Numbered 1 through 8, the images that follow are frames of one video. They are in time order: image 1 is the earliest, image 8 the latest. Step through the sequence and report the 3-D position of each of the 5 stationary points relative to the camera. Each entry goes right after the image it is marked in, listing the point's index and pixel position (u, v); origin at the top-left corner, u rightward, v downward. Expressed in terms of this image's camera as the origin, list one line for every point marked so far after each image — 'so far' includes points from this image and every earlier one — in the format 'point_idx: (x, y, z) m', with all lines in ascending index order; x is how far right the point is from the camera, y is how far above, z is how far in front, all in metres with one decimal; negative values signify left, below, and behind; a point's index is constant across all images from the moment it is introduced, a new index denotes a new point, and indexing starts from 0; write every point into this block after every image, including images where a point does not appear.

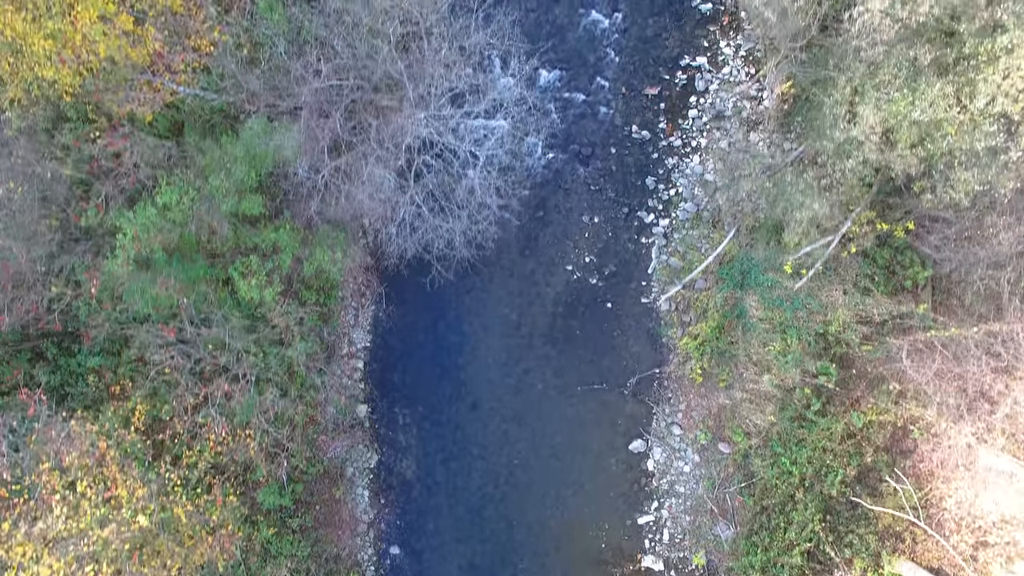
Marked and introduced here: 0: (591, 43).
0: (+0.9, +3.0, +10.5) m
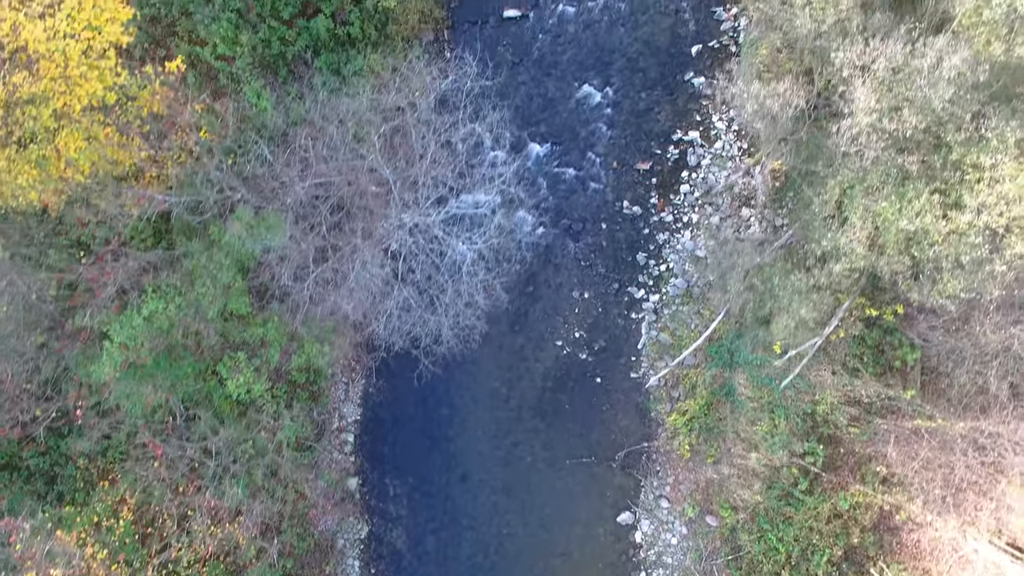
0: (+0.8, +2.0, +10.4) m
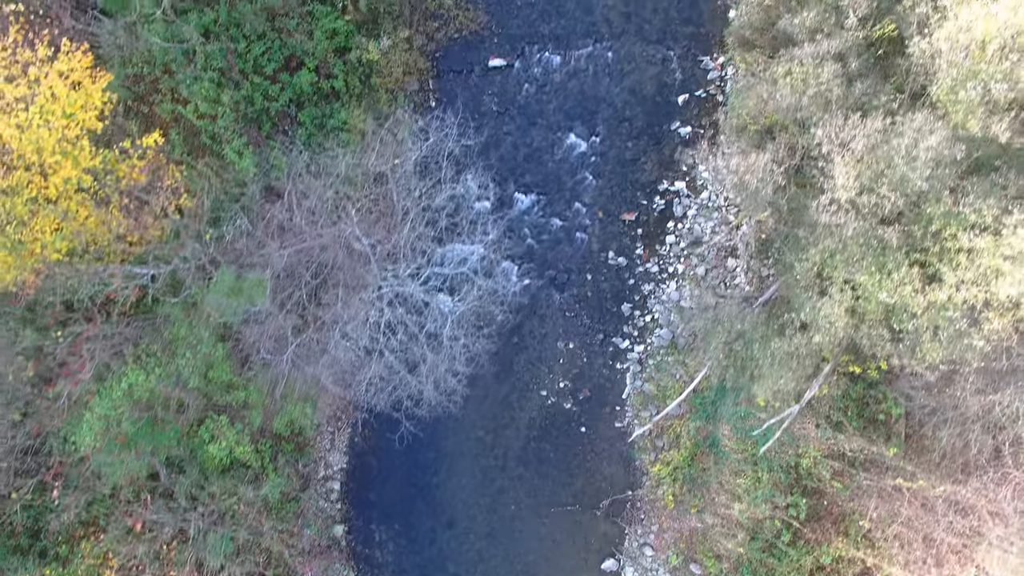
0: (+0.6, +1.4, +10.4) m
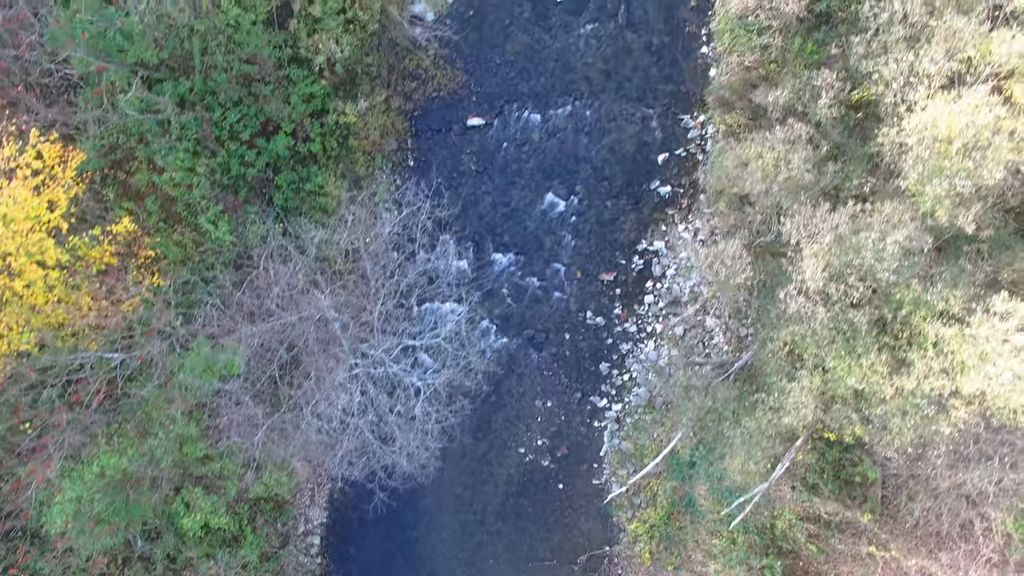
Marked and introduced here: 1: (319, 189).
0: (+0.4, +0.7, +10.4) m
1: (-2.1, +1.1, +9.7) m
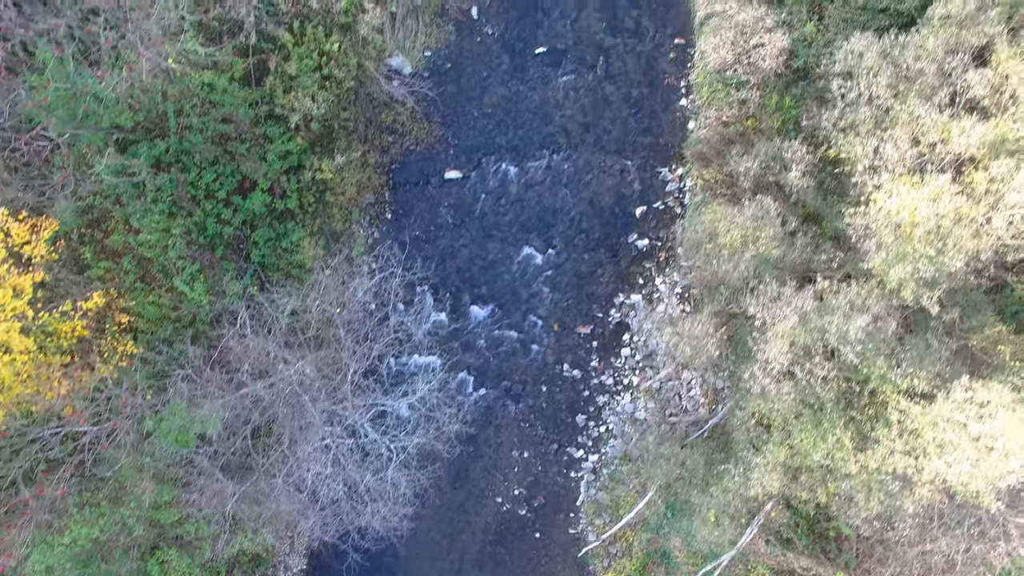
0: (+0.1, +0.1, +10.4) m
1: (-2.4, +0.5, +9.7) m
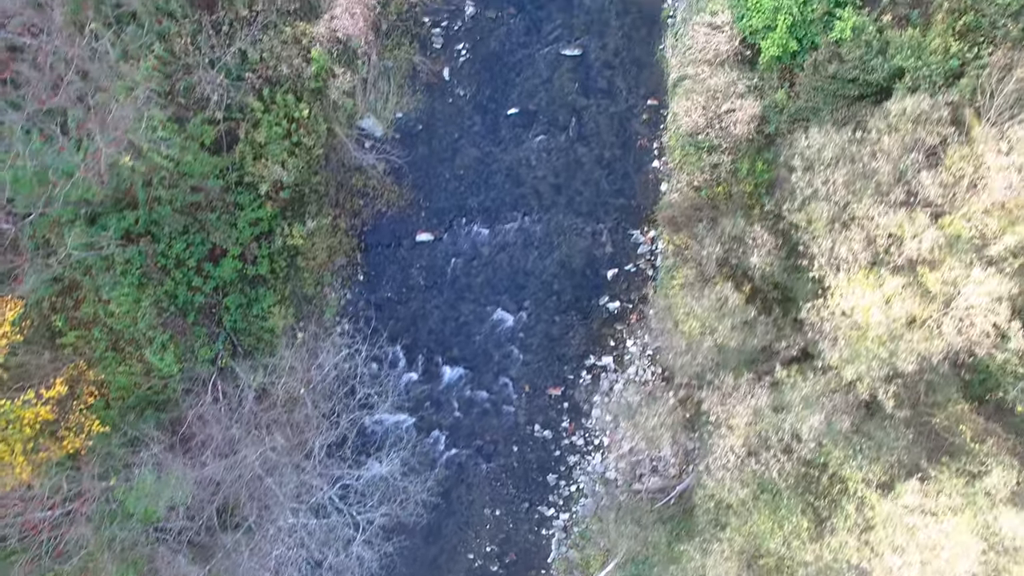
0: (-0.2, -0.6, +10.5) m
1: (-2.8, -0.3, +9.8) m
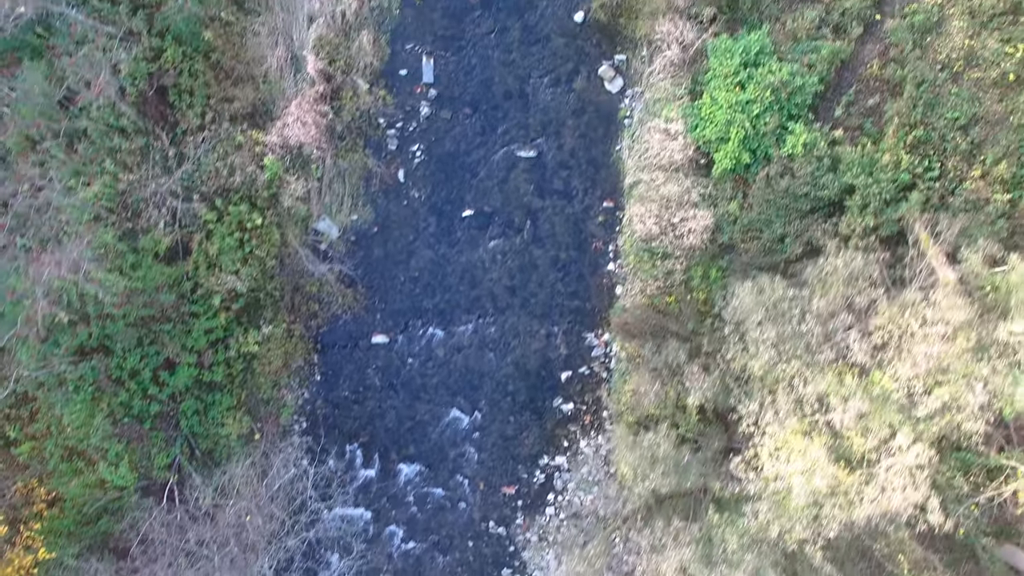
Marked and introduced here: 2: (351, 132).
0: (-0.8, -1.9, +10.6) m
1: (-3.3, -1.5, +10.0) m
2: (-1.9, +1.8, +10.3) m
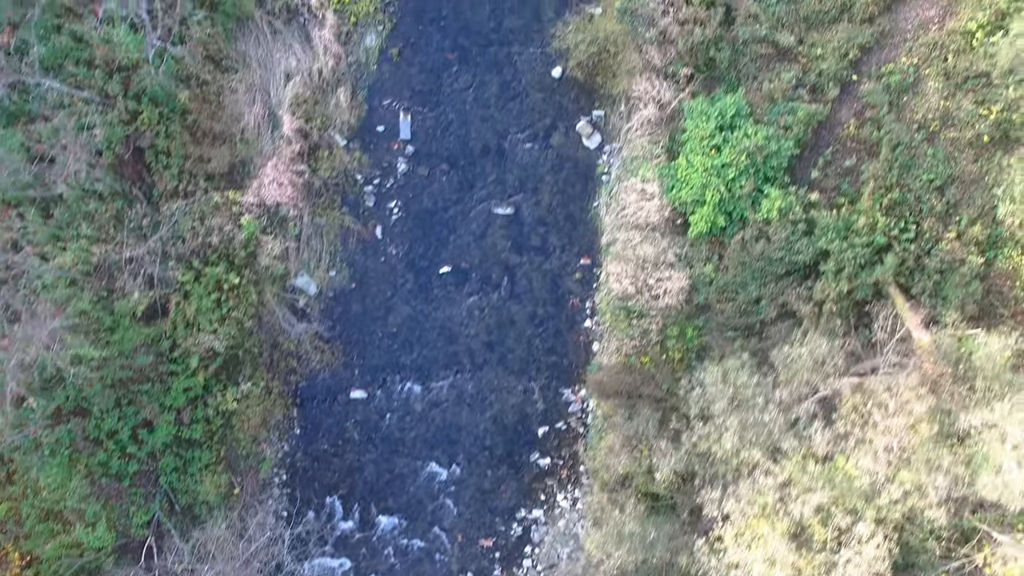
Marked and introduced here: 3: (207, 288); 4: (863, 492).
0: (-1.0, -2.5, +10.7) m
1: (-3.6, -2.2, +10.1) m
2: (-2.2, +1.2, +10.3) m
3: (-3.4, 0.0, +9.8) m
4: (+2.8, -1.7, +7.1) m
